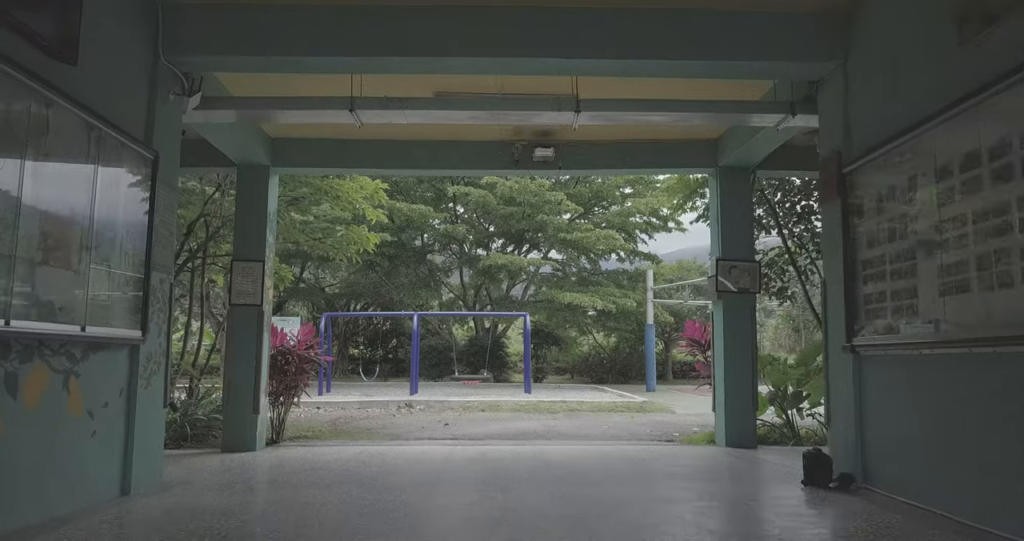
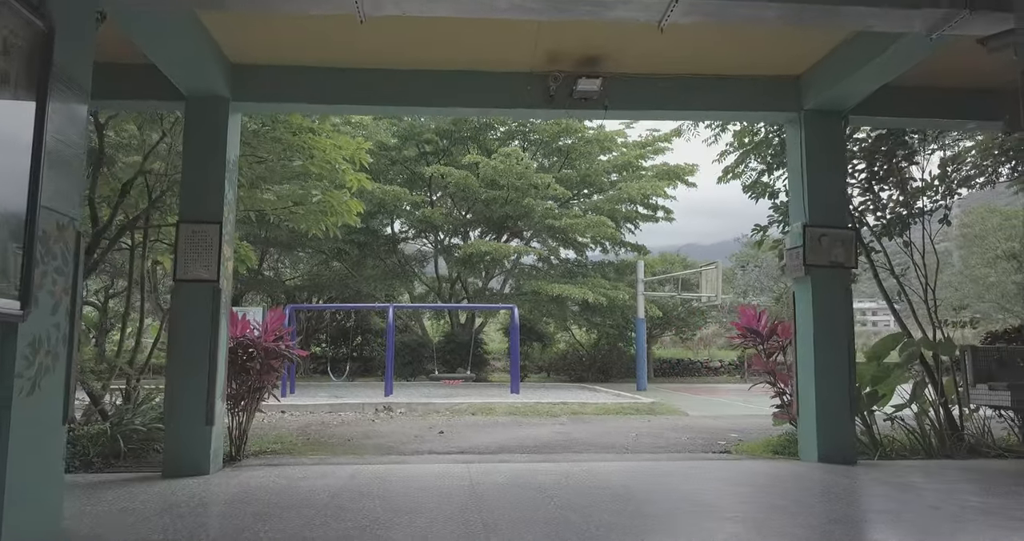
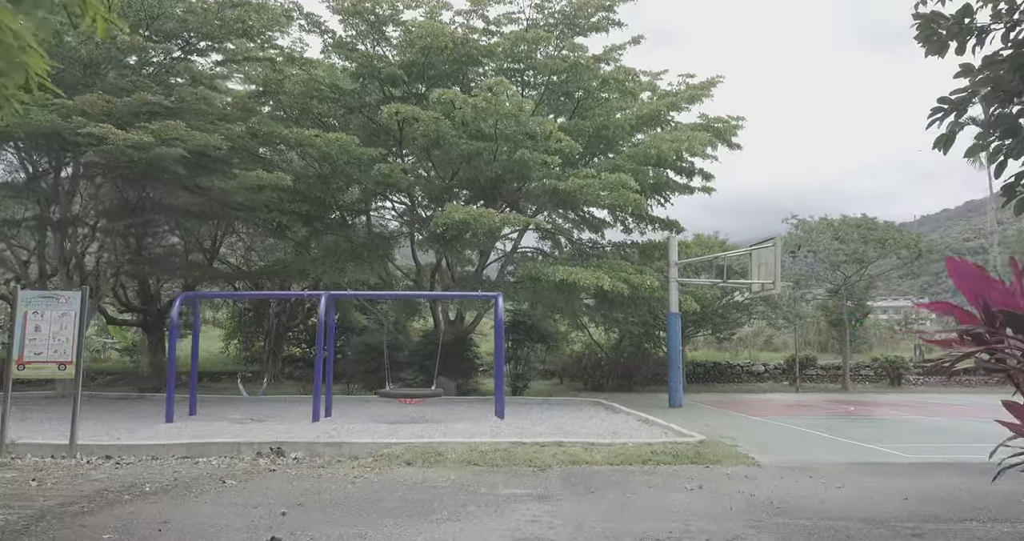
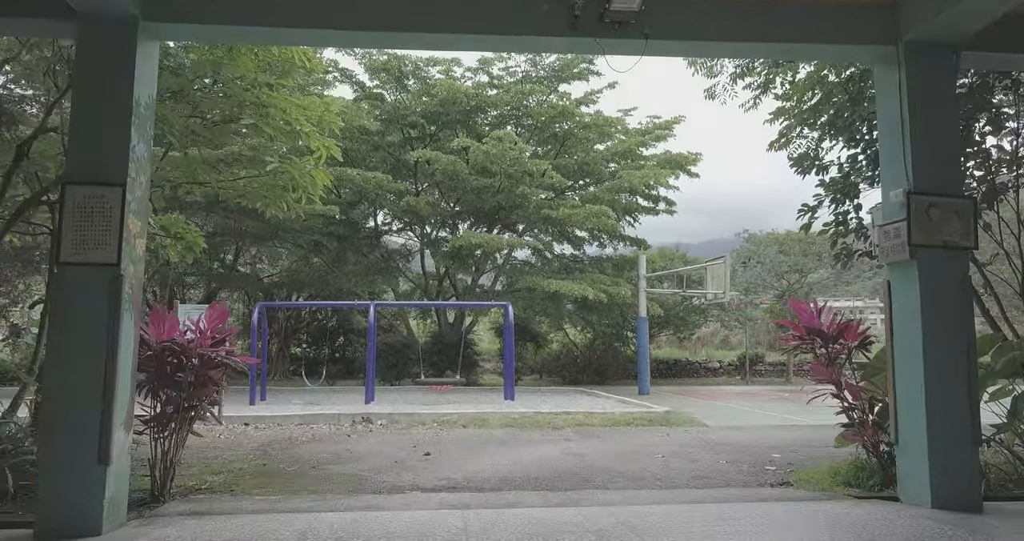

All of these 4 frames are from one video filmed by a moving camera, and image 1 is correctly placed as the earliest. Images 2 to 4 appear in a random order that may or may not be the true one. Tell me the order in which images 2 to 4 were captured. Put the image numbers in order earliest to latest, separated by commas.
2, 4, 3
